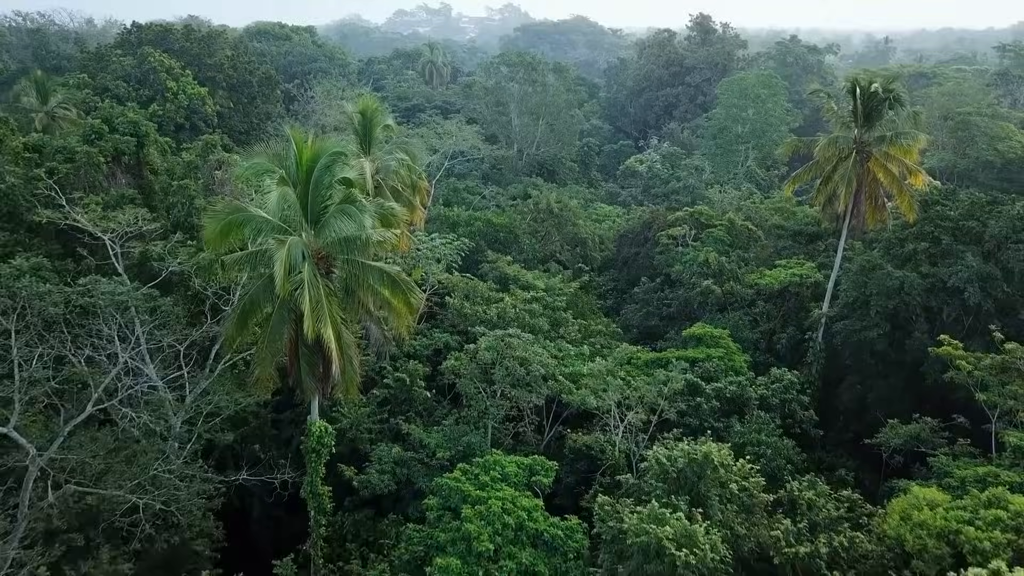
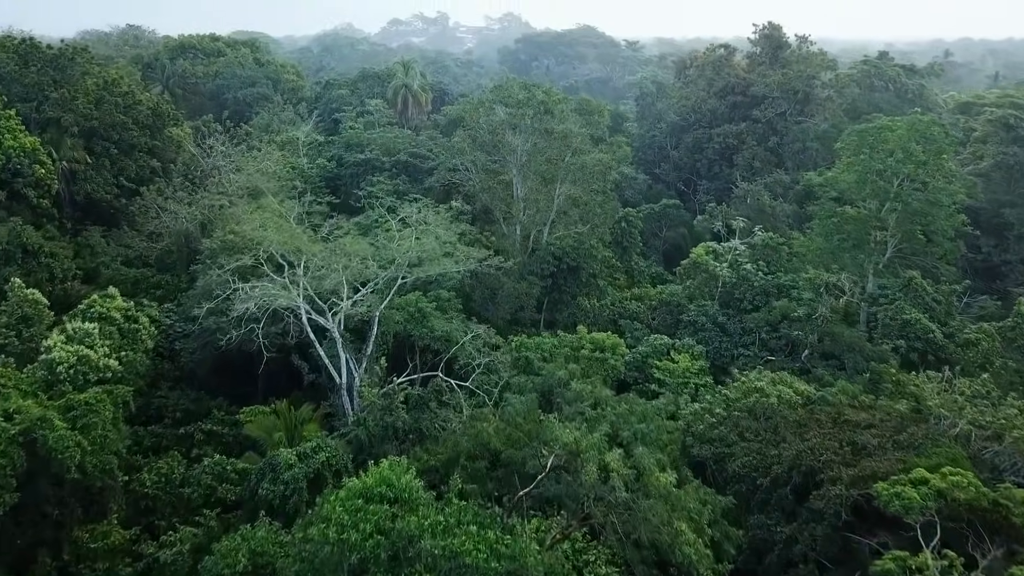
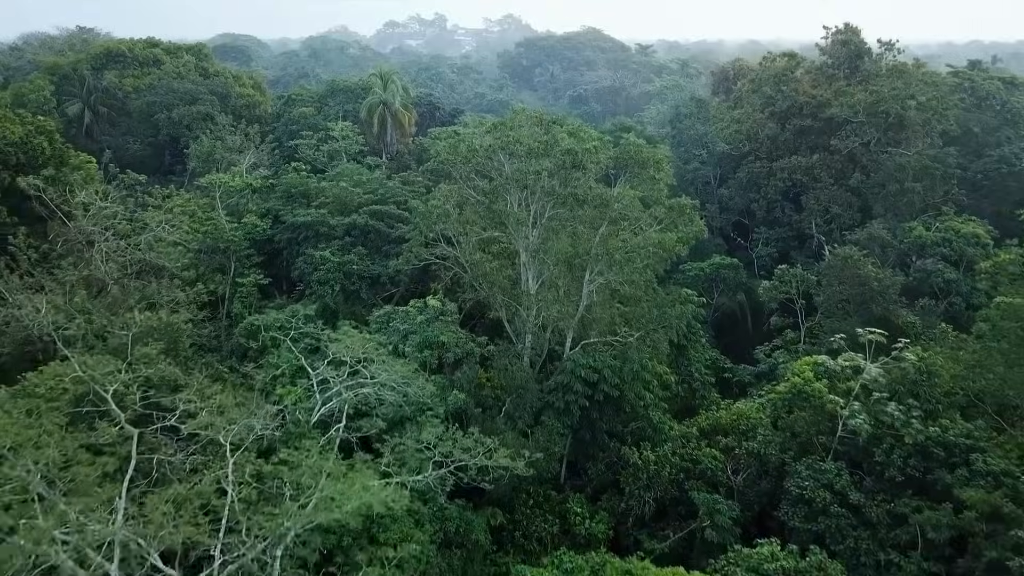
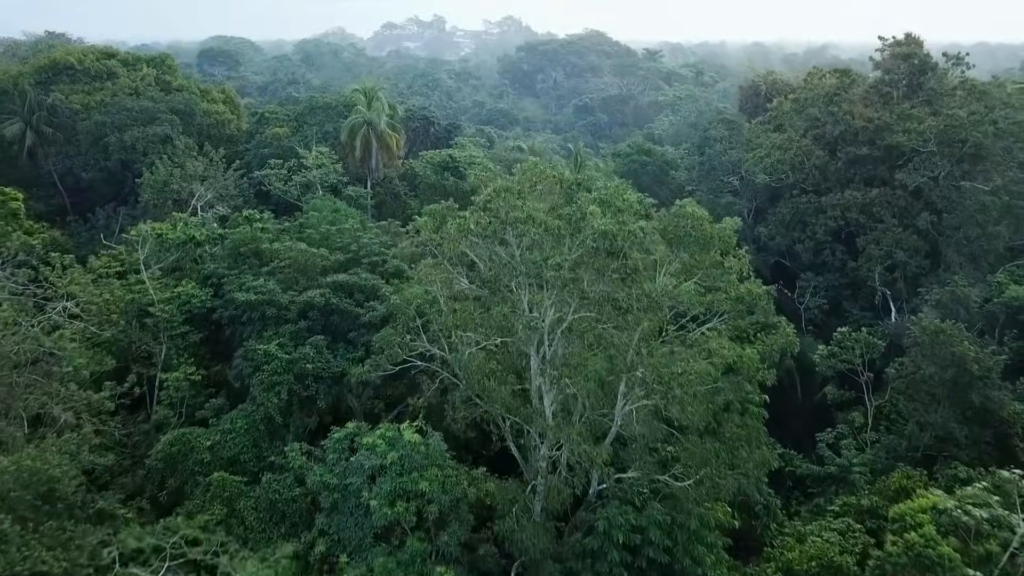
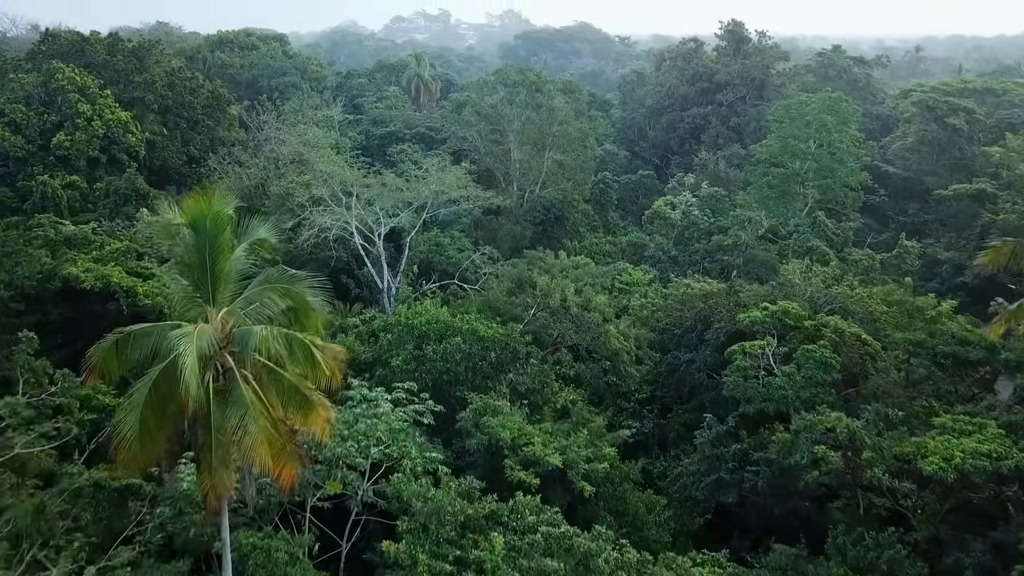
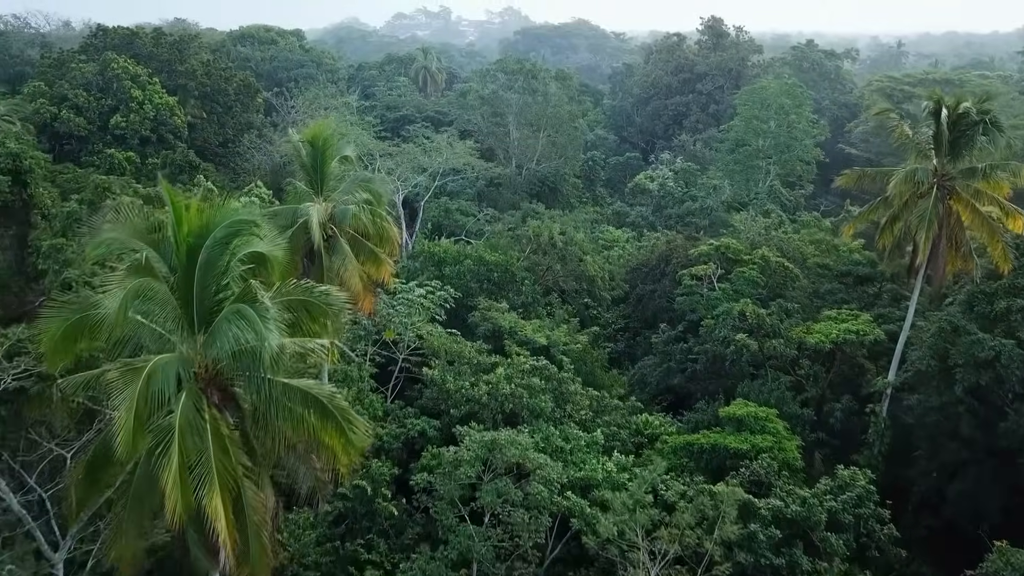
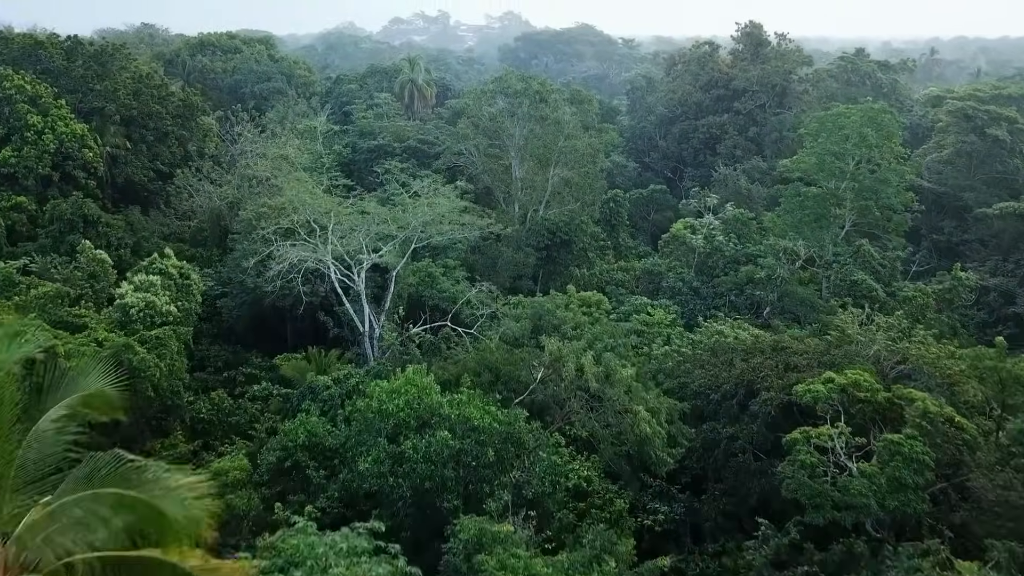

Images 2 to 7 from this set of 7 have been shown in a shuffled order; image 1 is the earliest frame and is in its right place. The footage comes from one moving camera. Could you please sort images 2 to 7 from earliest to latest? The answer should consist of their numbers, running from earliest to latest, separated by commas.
6, 5, 7, 2, 3, 4
